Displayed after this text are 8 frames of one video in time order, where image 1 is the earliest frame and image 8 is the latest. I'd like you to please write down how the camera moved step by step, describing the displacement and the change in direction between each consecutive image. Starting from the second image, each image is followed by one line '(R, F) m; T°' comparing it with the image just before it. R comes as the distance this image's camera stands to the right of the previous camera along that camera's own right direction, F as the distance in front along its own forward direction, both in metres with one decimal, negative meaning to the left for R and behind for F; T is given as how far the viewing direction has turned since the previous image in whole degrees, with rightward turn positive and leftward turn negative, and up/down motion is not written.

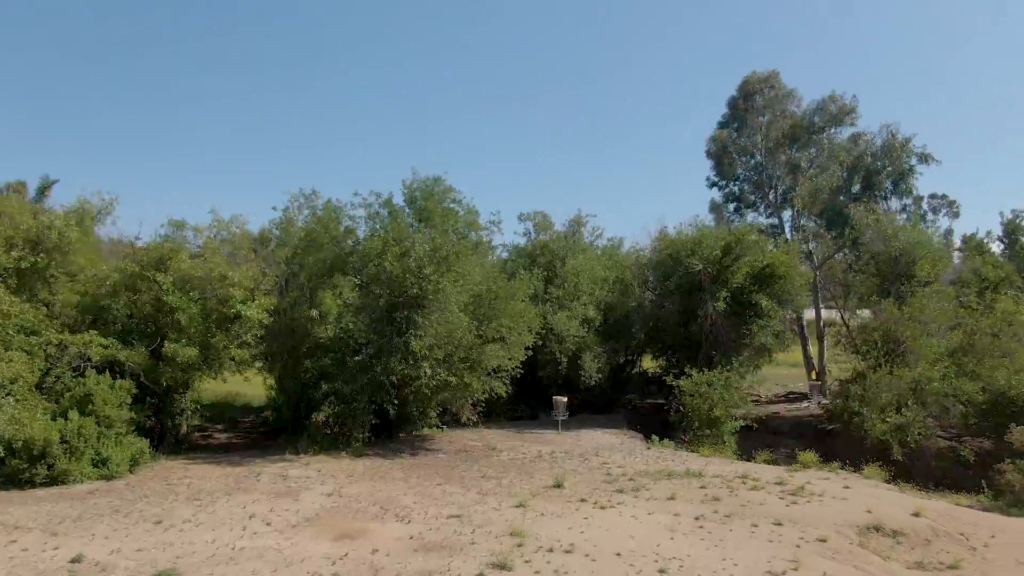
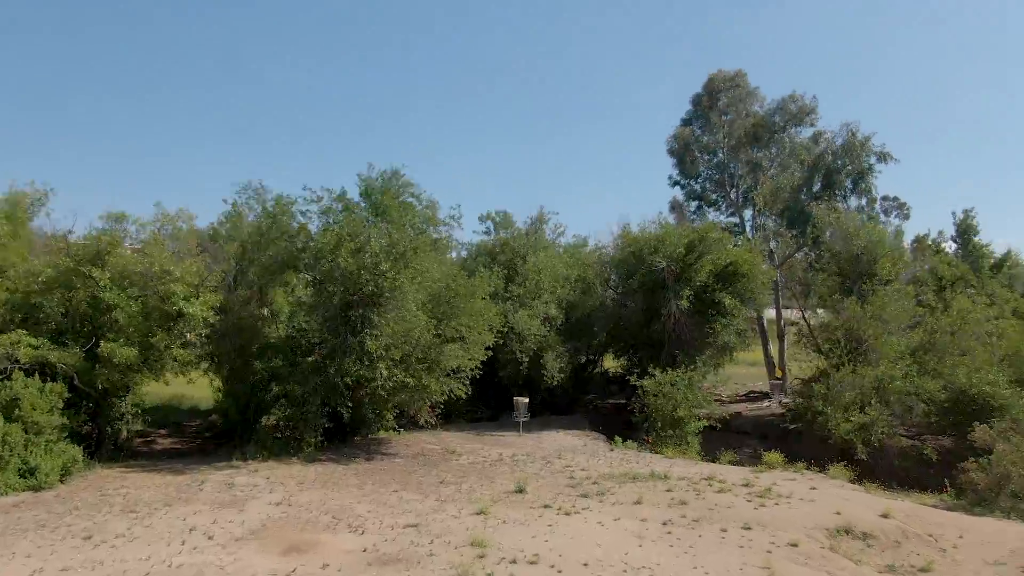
(0.0, +0.5) m; +3°
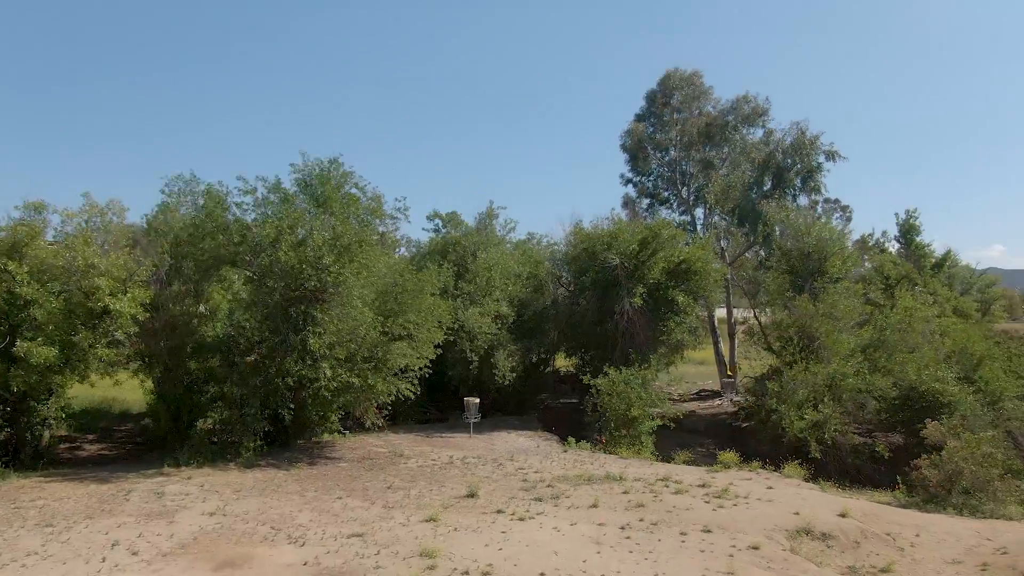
(-0.1, +0.5) m; +4°
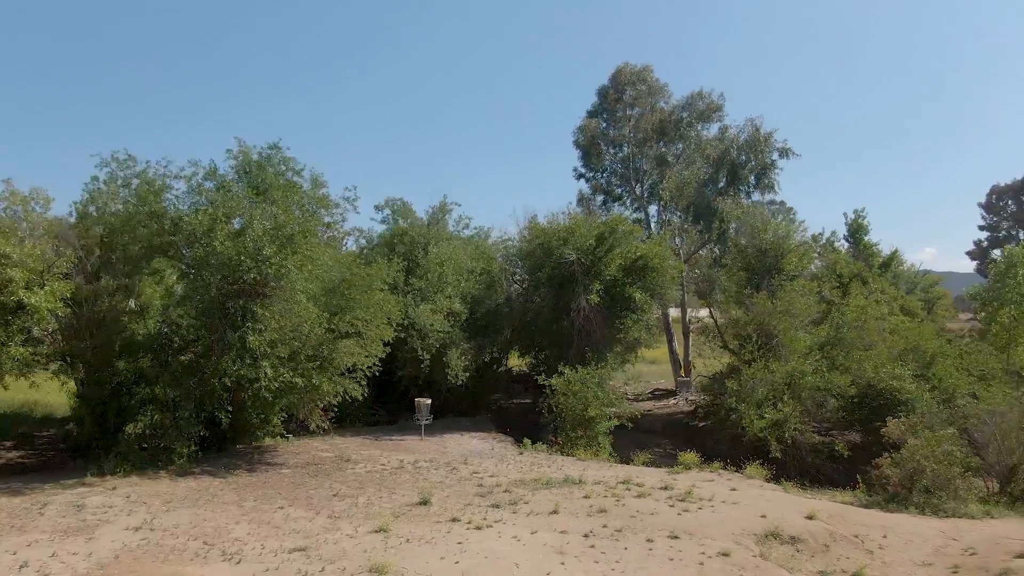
(-0.1, +0.7) m; +4°
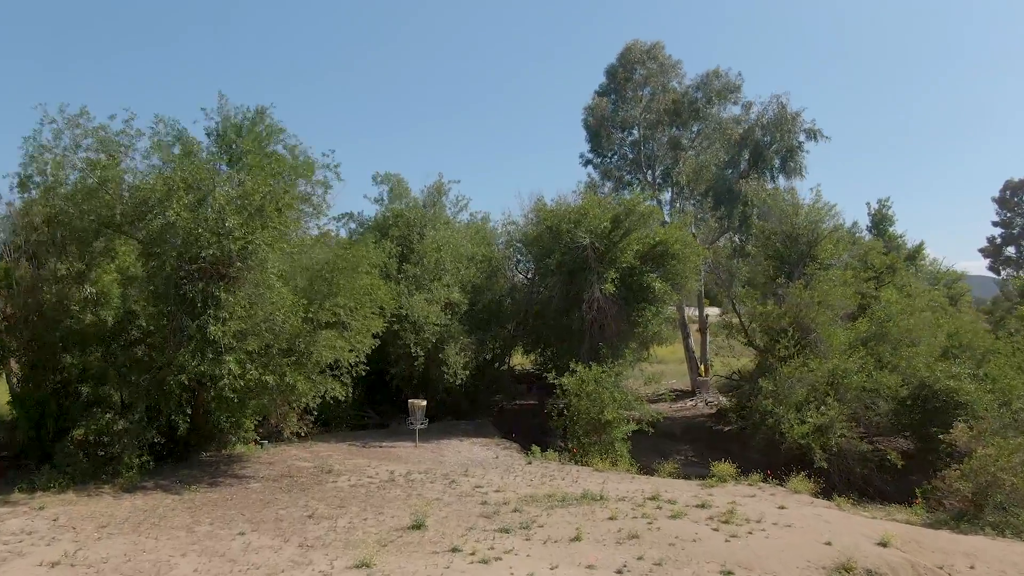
(-0.2, +2.0) m; 0°
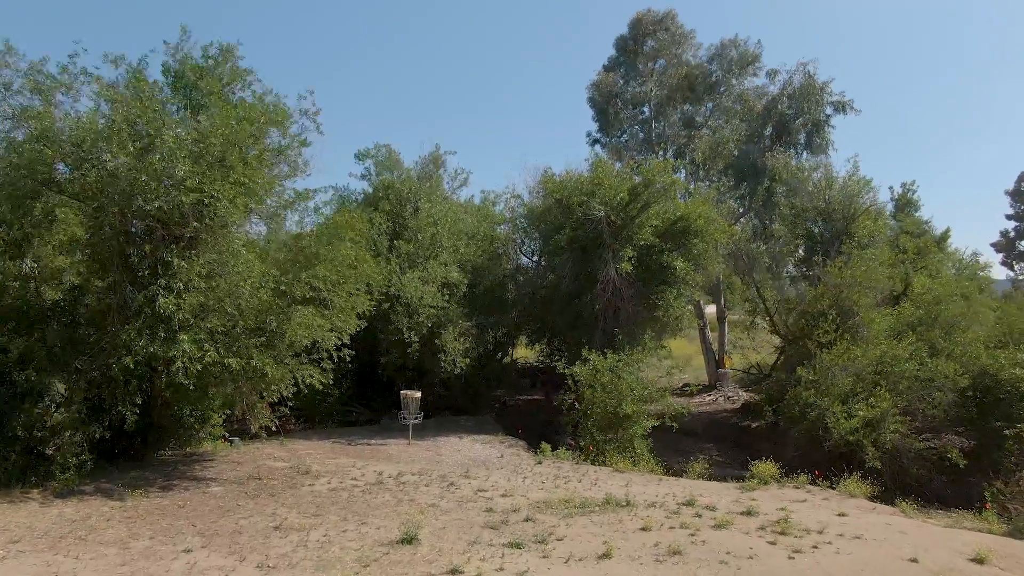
(-0.2, +1.8) m; 0°
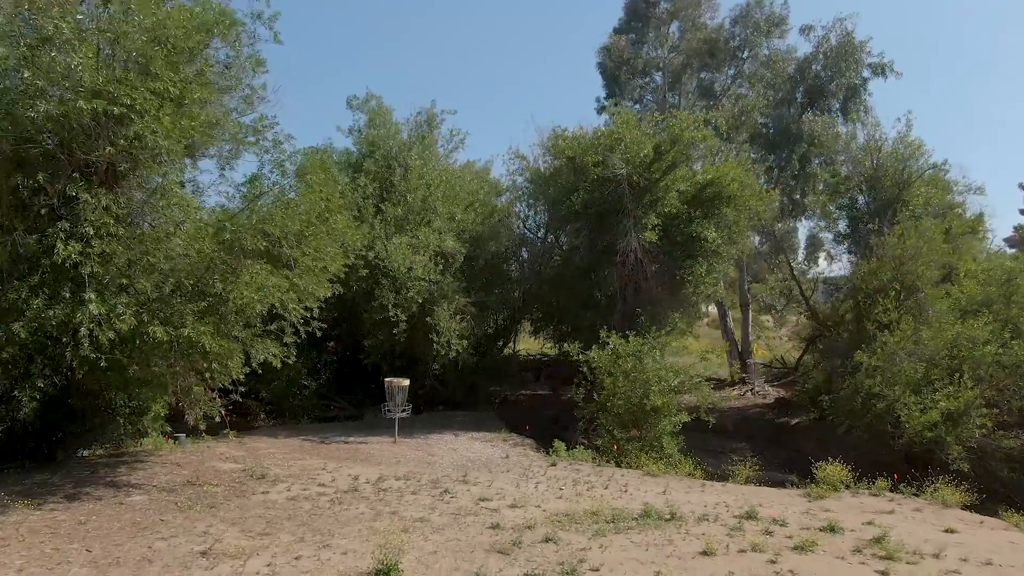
(-0.2, +2.1) m; 0°
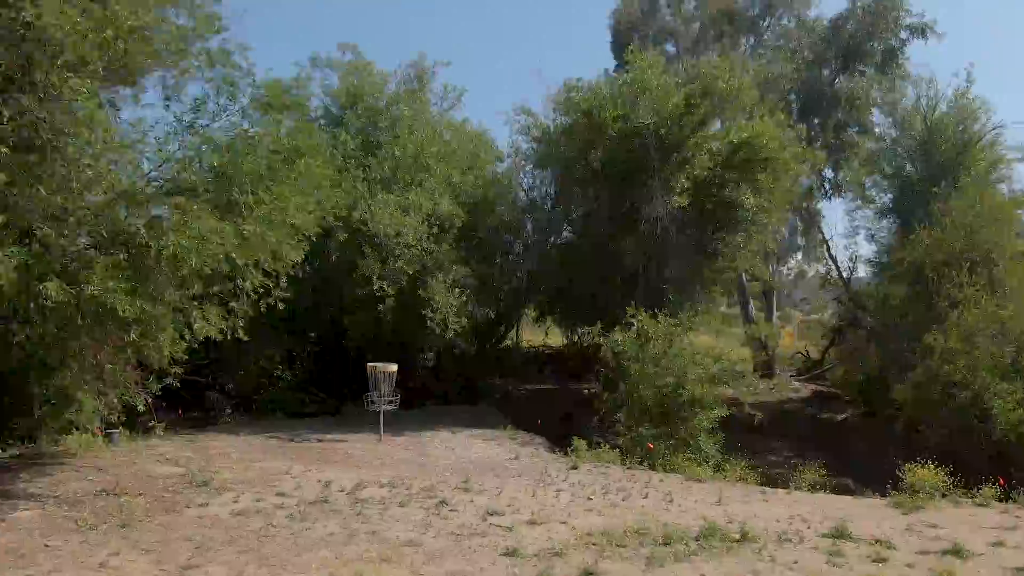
(-0.2, +1.8) m; +1°
